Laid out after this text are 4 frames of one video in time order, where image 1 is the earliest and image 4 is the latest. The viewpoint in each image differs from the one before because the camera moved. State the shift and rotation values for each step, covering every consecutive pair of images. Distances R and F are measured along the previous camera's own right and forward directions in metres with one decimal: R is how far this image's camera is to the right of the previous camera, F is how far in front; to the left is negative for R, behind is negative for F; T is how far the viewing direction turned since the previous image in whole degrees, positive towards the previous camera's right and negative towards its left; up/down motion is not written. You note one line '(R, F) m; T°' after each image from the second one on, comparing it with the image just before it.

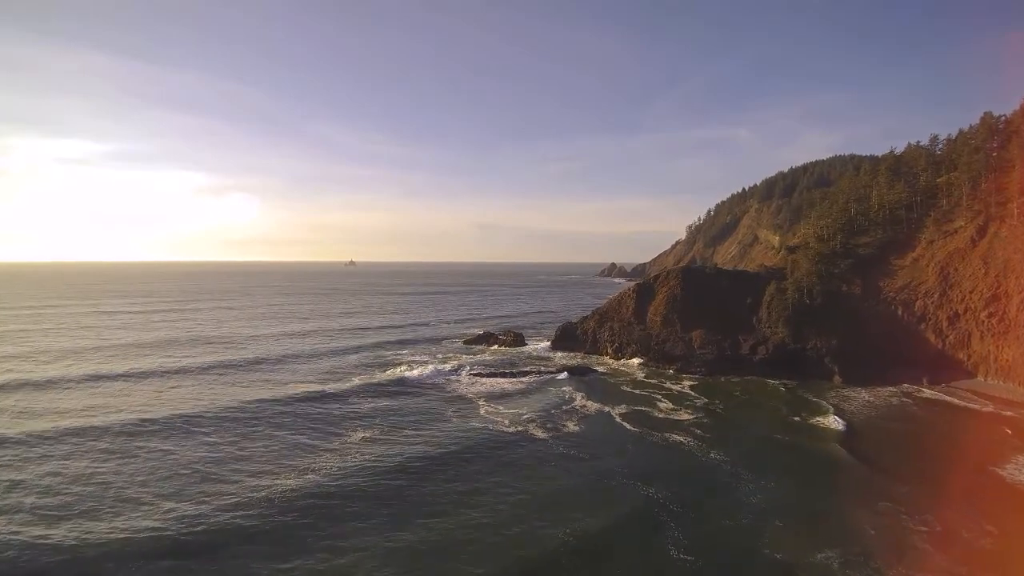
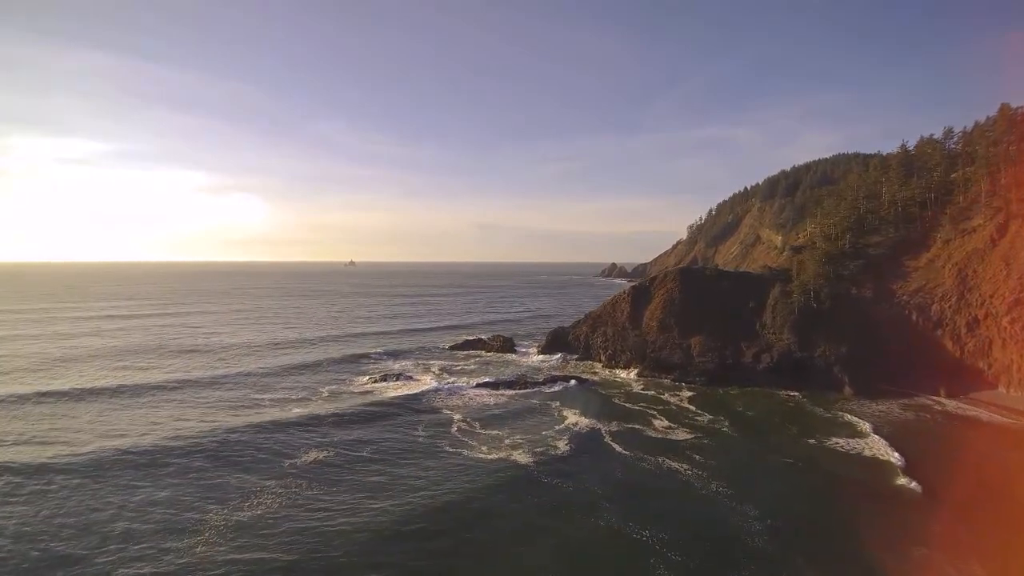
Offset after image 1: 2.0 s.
(+1.5, +3.7) m; 0°
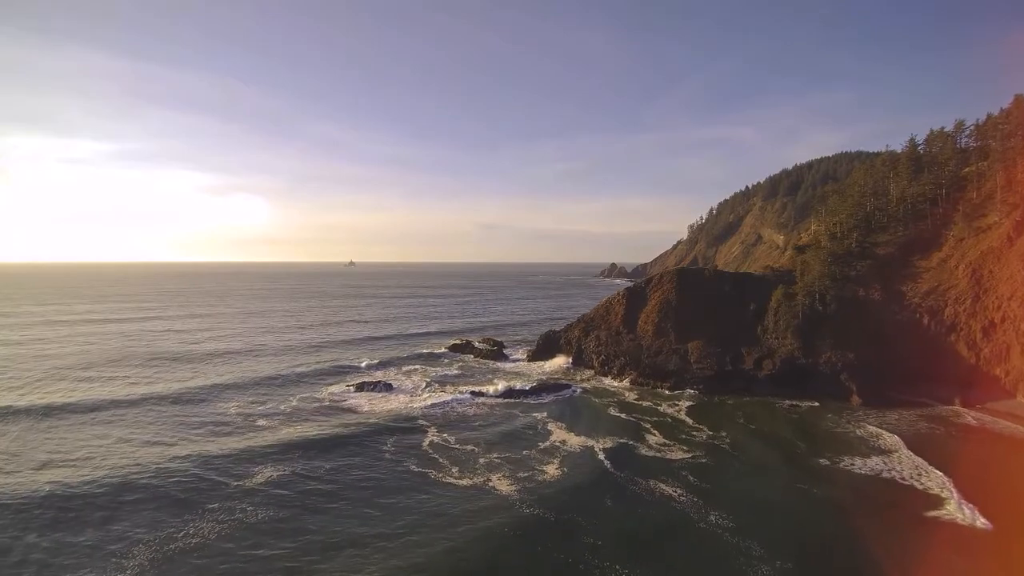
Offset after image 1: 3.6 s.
(+1.5, +2.9) m; 0°
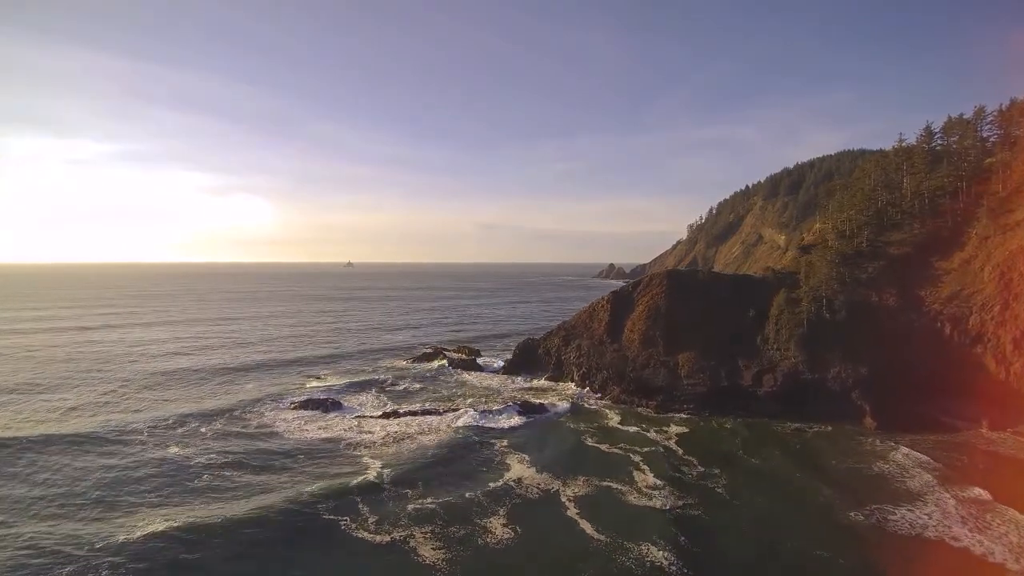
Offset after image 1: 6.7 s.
(+2.8, +5.4) m; 0°
